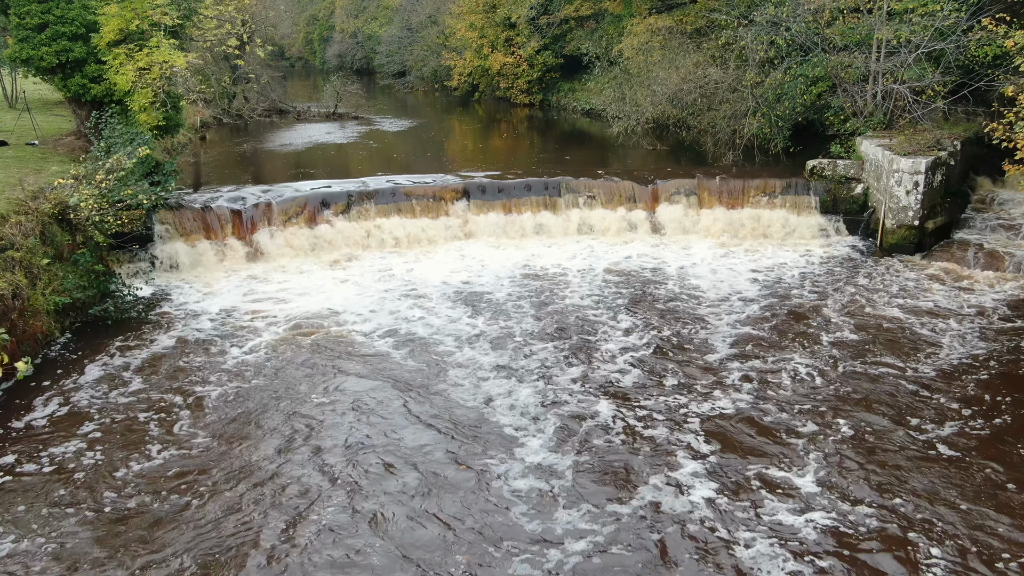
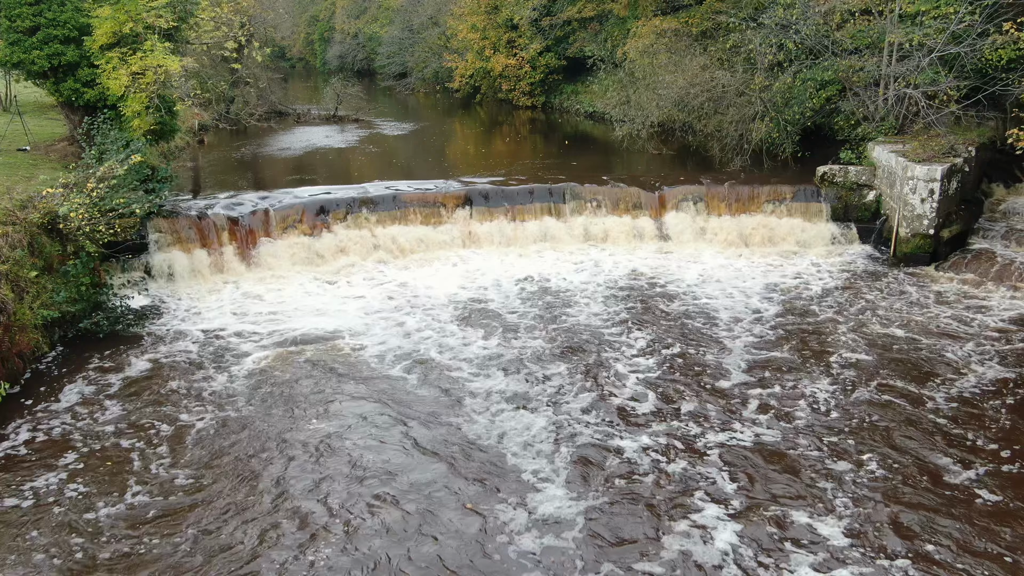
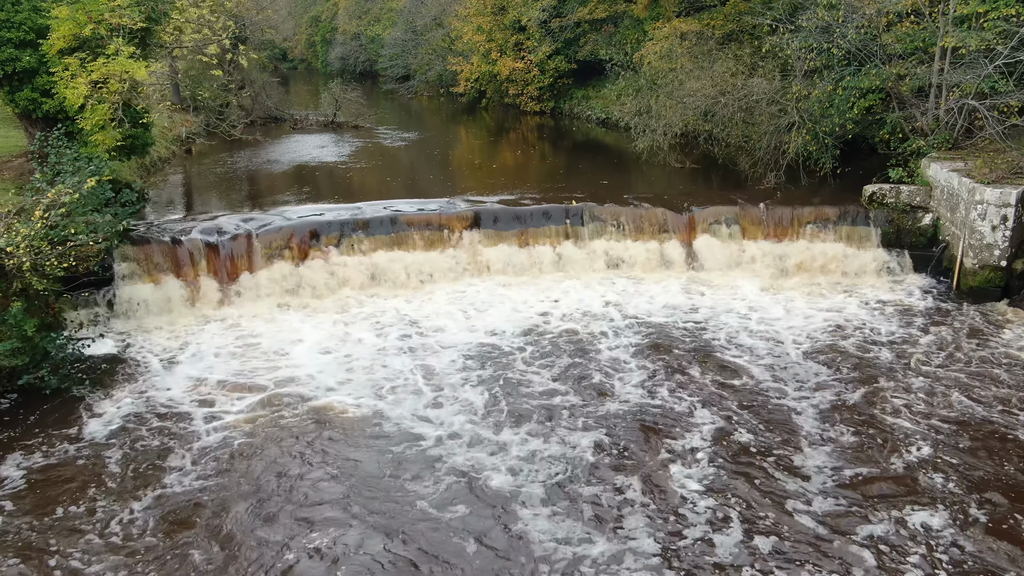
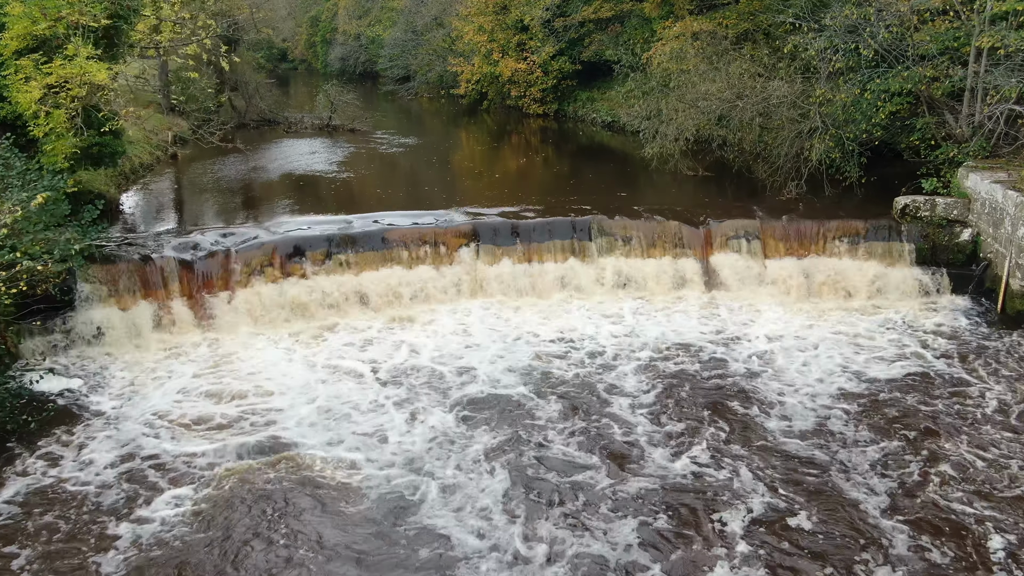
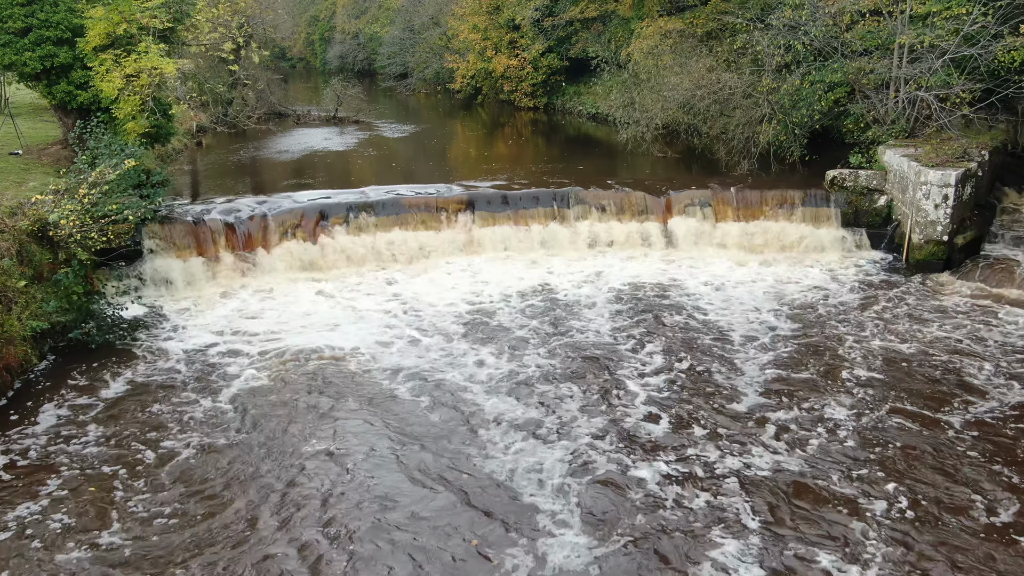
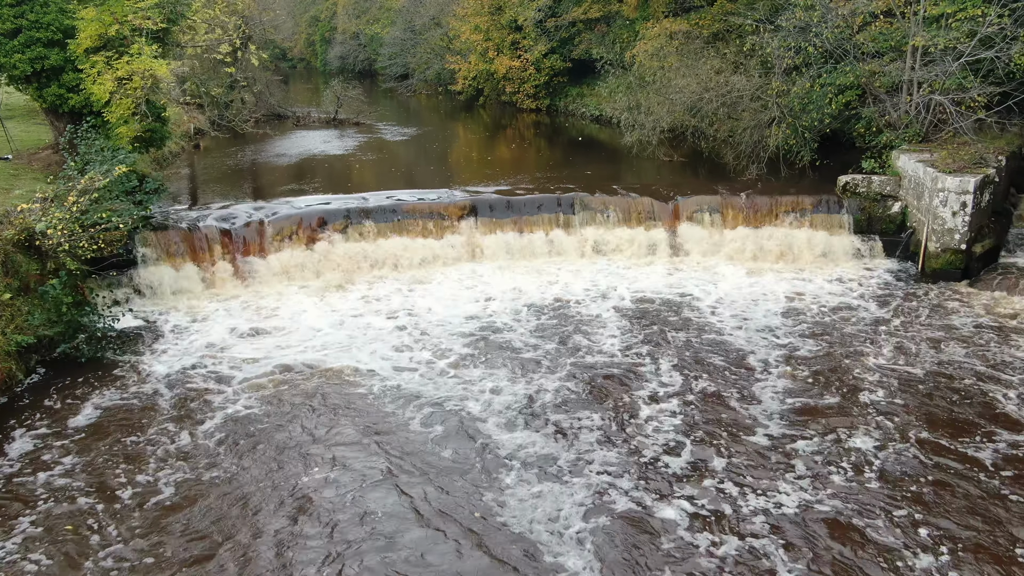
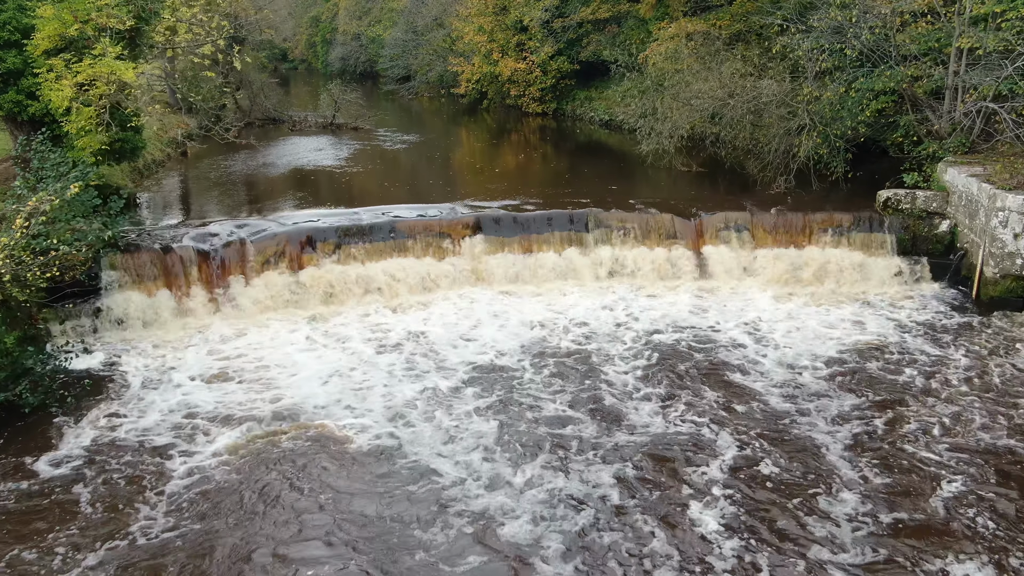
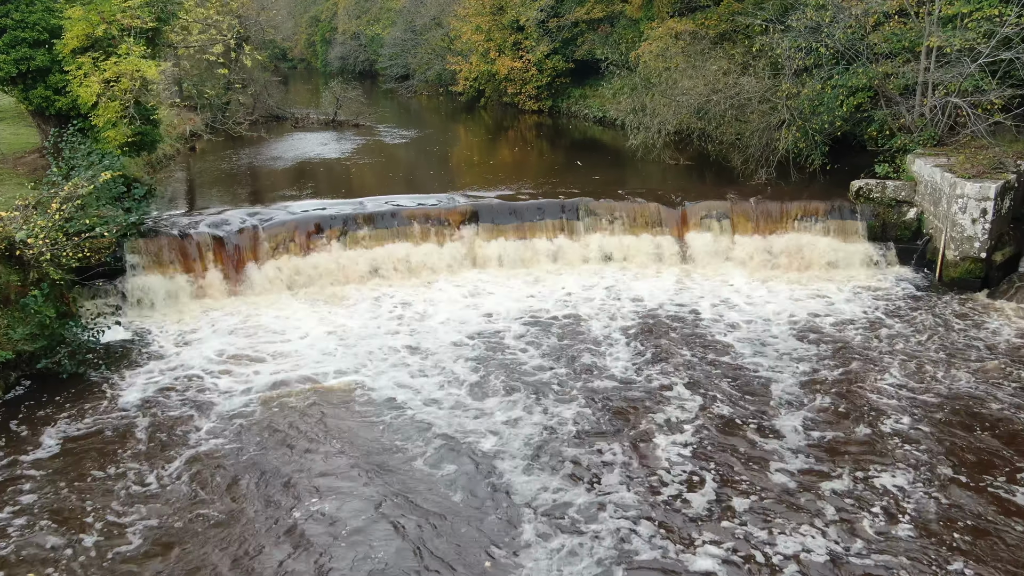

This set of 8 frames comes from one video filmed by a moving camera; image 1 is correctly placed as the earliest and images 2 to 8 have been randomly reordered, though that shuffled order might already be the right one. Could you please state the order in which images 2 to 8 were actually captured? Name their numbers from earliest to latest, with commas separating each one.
2, 5, 6, 8, 3, 7, 4
